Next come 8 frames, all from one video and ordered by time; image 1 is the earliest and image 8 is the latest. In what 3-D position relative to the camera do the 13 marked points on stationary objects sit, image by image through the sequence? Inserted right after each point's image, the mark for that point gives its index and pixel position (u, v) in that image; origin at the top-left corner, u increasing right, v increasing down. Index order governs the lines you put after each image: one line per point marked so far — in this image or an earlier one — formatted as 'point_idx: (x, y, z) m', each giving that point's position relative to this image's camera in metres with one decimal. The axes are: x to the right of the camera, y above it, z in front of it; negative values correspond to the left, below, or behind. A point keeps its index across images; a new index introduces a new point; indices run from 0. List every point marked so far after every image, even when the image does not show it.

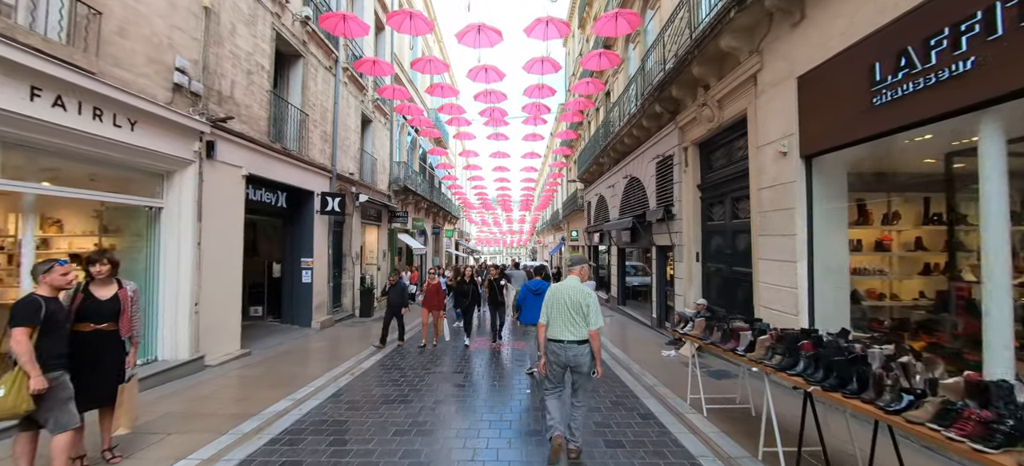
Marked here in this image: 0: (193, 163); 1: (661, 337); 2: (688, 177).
0: (-5.4, +1.2, +6.3) m
1: (+3.6, -2.5, +9.1) m
2: (+4.0, +1.3, +8.5) m
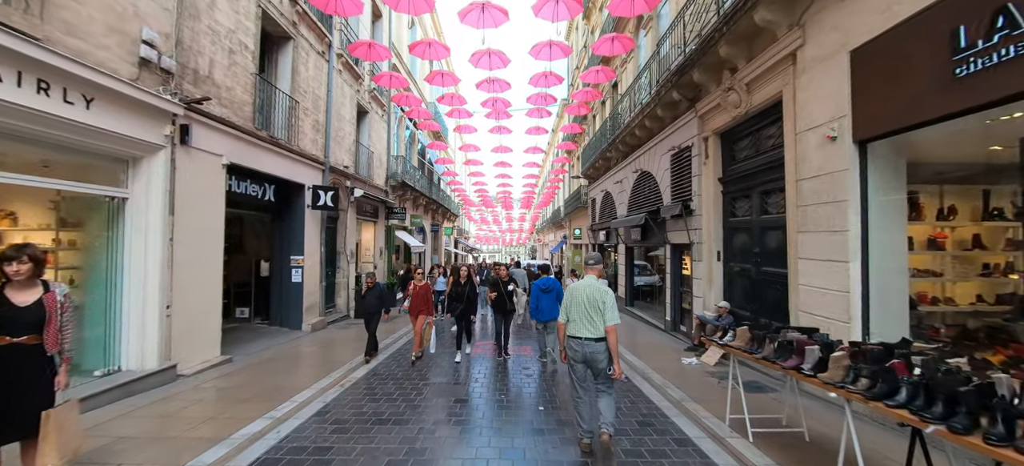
0: (-5.2, +1.3, +5.6) m
1: (+3.8, -2.5, +8.5) m
2: (+4.2, +1.3, +7.9) m
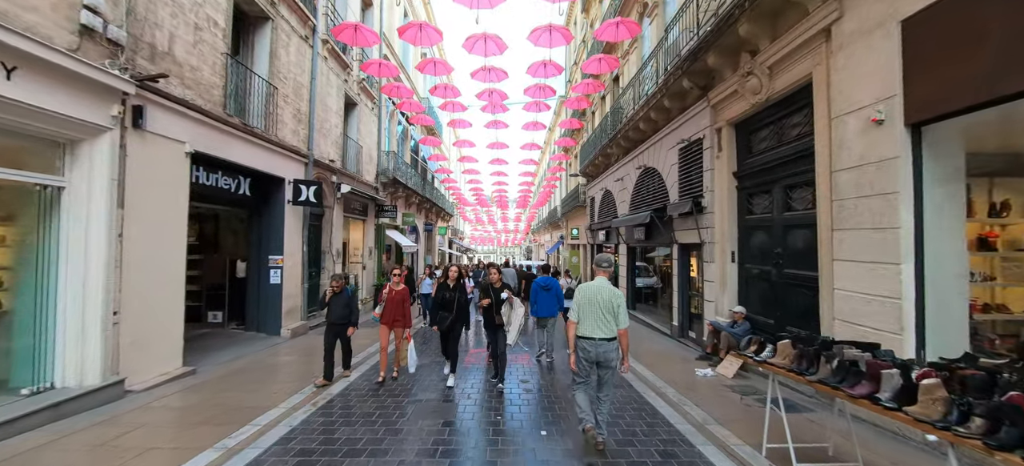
0: (-5.2, +1.3, +4.9) m
1: (+3.7, -2.4, +7.9) m
2: (+4.1, +1.4, +7.3) m
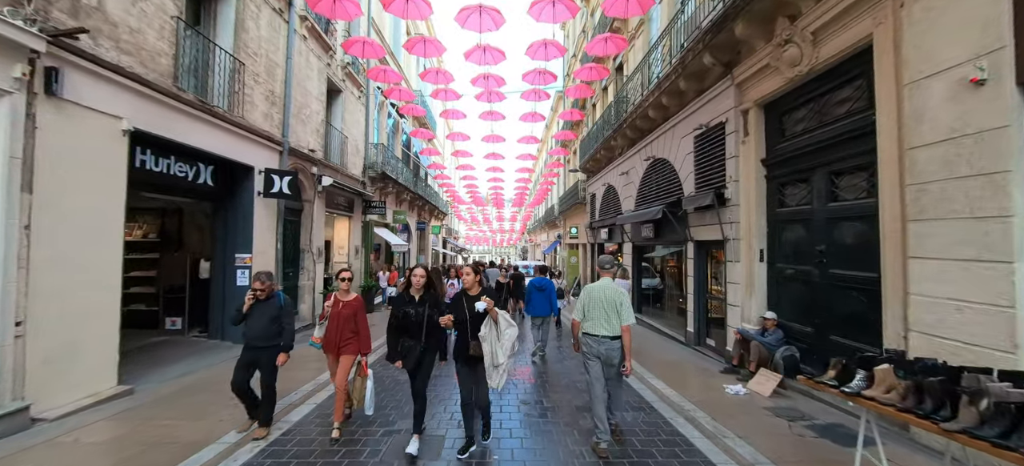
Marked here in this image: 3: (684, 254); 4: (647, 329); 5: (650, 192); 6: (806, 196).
0: (-5.2, +1.4, +3.9) m
1: (+3.6, -2.4, +7.0) m
2: (+4.1, +1.4, +6.4) m
3: (+4.0, -0.5, +8.7) m
4: (+3.8, -2.7, +10.6) m
5: (+3.8, +1.1, +10.3) m
6: (+4.4, +0.5, +5.6) m
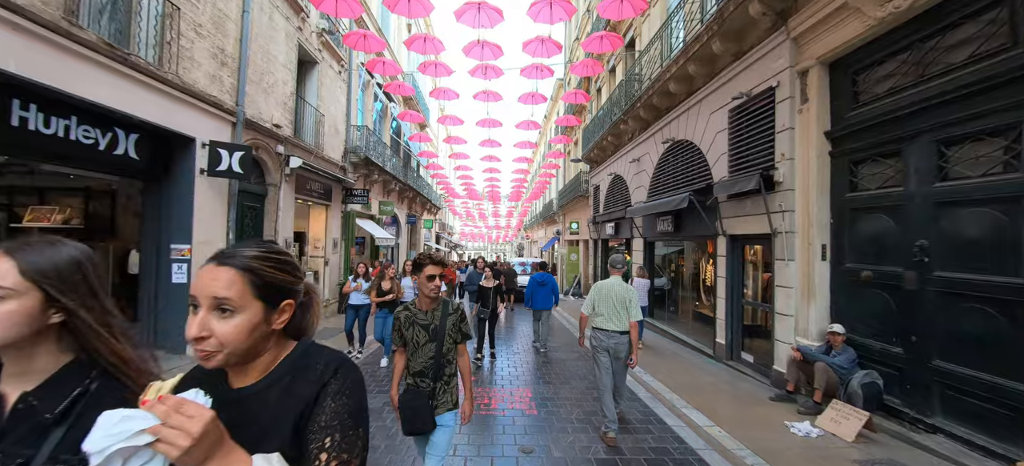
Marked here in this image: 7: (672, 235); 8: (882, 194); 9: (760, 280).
0: (-5.2, +1.6, +2.5) m
1: (+3.6, -2.2, +5.7) m
2: (+4.1, +1.6, +5.1) m
3: (+3.9, -0.4, +7.4) m
4: (+3.7, -2.5, +9.3) m
5: (+3.7, +1.3, +9.0) m
6: (+4.4, +0.7, +4.3) m
7: (+3.8, 0.0, +8.8) m
8: (+4.3, +0.4, +4.4) m
9: (+4.0, -0.8, +6.0) m
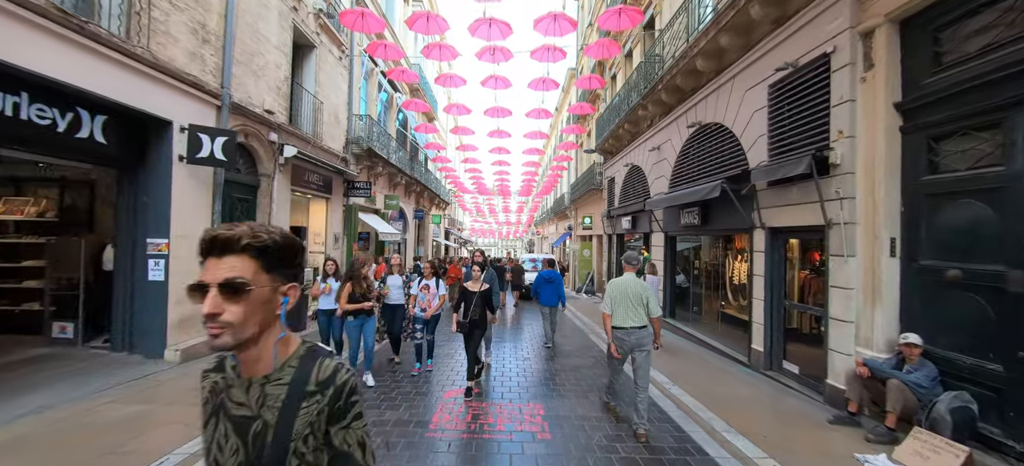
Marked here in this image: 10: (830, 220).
0: (-5.2, +1.7, +1.9) m
1: (+3.7, -2.1, +4.9) m
2: (+4.2, +1.7, +4.3) m
3: (+4.1, -0.2, +6.6) m
4: (+3.9, -2.4, +8.5) m
5: (+3.9, +1.4, +8.2) m
6: (+4.4, +0.7, +3.4) m
7: (+4.0, +0.1, +8.0) m
8: (+4.4, +0.5, +3.5) m
9: (+4.1, -0.6, +5.2) m
10: (+4.0, +0.2, +4.8) m
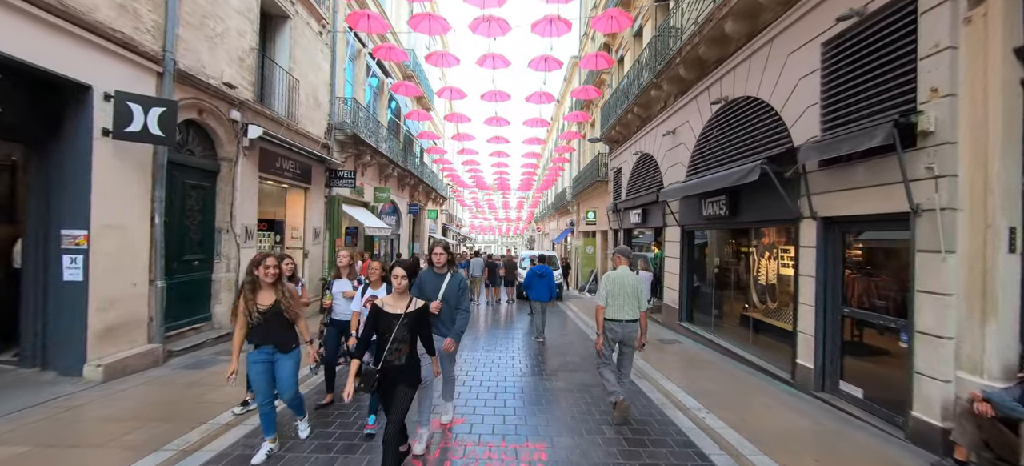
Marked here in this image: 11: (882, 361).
0: (-5.3, +1.8, +0.9) m
1: (+3.6, -2.0, +3.9) m
2: (+4.1, +1.8, +3.2) m
3: (+4.0, -0.1, +5.6) m
4: (+3.8, -2.3, +7.5) m
5: (+3.9, +1.5, +7.1) m
6: (+4.4, +0.8, +2.4) m
7: (+3.9, +0.2, +7.0) m
8: (+4.3, +0.6, +2.5) m
9: (+4.1, -0.5, +4.2) m
10: (+3.9, +0.3, +3.7) m
11: (+4.0, -1.4, +4.1) m
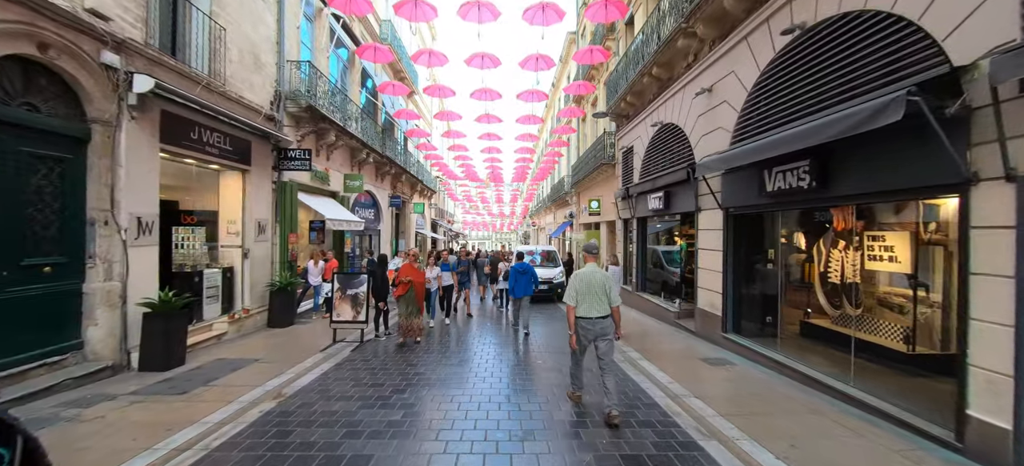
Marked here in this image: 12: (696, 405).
0: (-5.3, +1.9, -1.2) m
1: (+3.6, -1.8, +2.0) m
2: (+4.0, +2.0, +1.3) m
3: (+4.0, +0.1, +3.7) m
4: (+3.8, -2.0, +5.6) m
5: (+3.8, +1.8, +5.2) m
6: (+4.3, +1.0, +0.5) m
7: (+3.8, +0.5, +5.0) m
8: (+4.3, +0.8, +0.6) m
9: (+4.0, -0.3, +2.3) m
10: (+3.9, +0.5, +1.8) m
11: (+4.0, -1.2, +2.2) m
12: (+2.1, -1.9, +4.2) m
